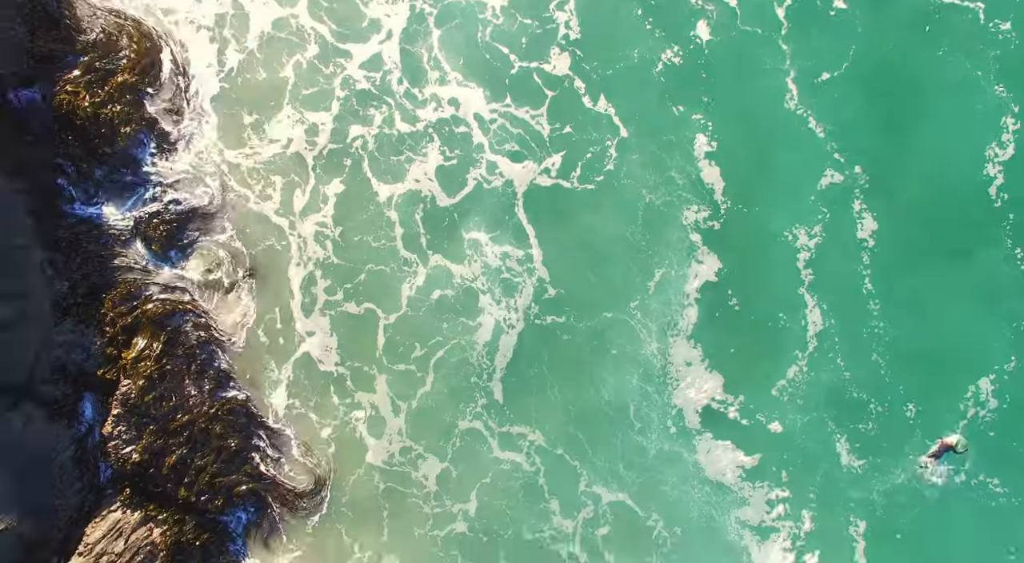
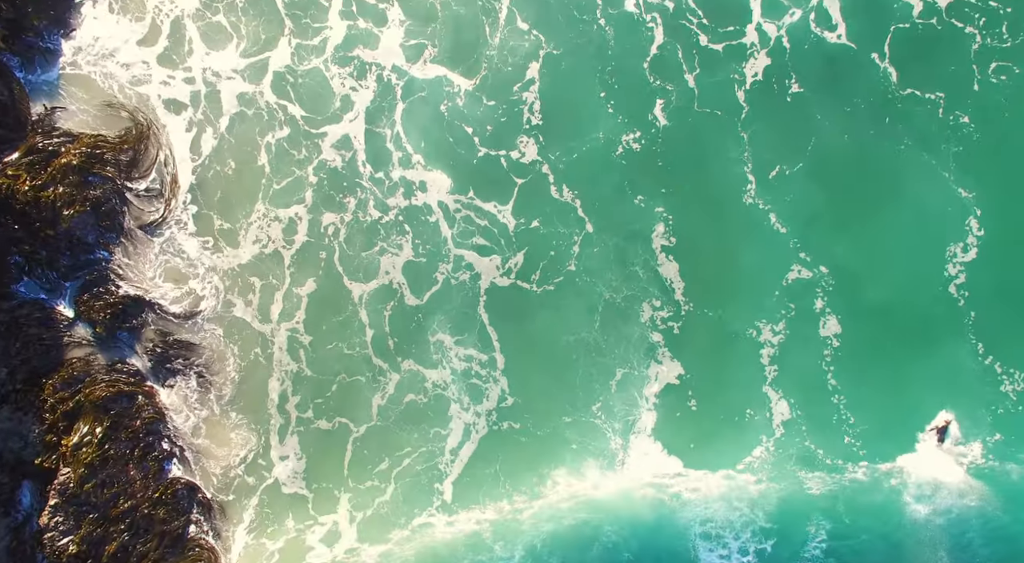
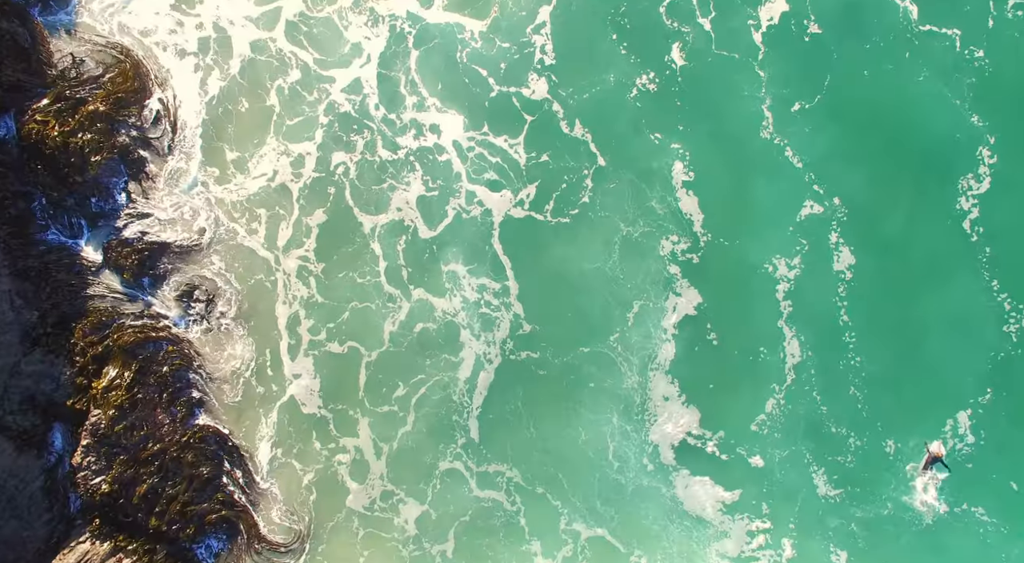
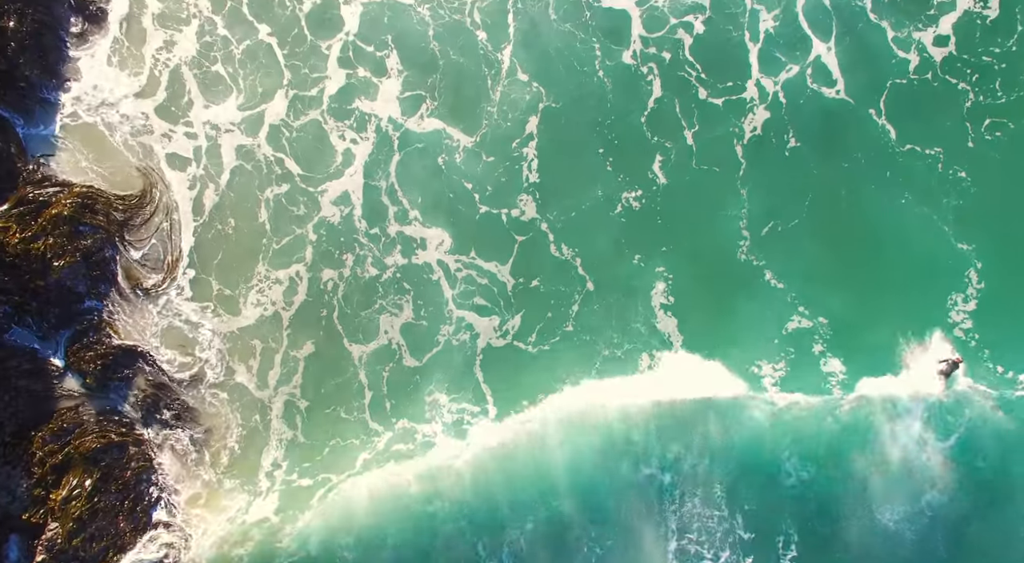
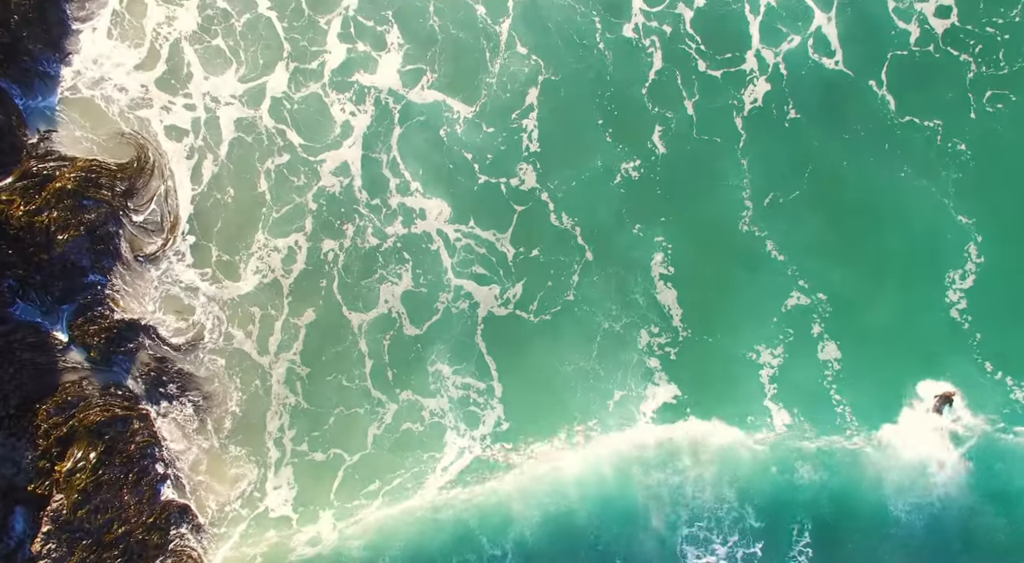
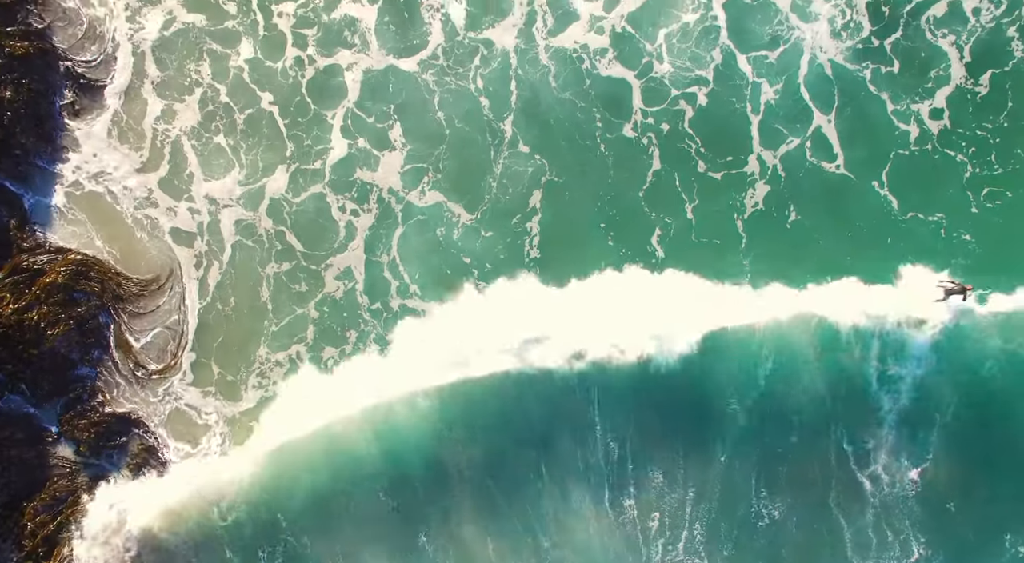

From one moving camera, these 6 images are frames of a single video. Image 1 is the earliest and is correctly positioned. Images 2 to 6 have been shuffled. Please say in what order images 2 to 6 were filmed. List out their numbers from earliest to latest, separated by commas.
3, 2, 5, 4, 6
